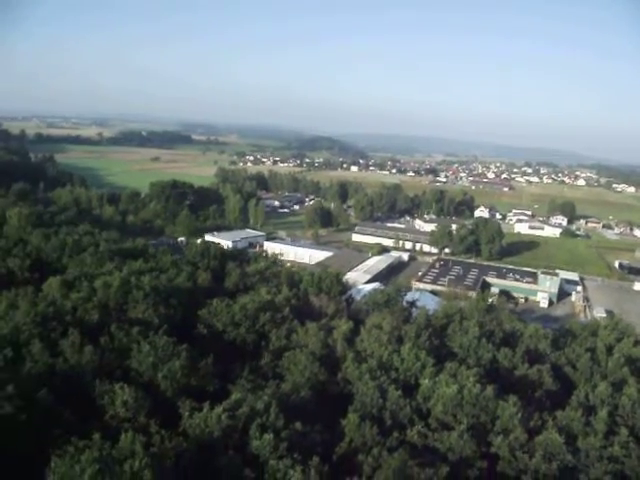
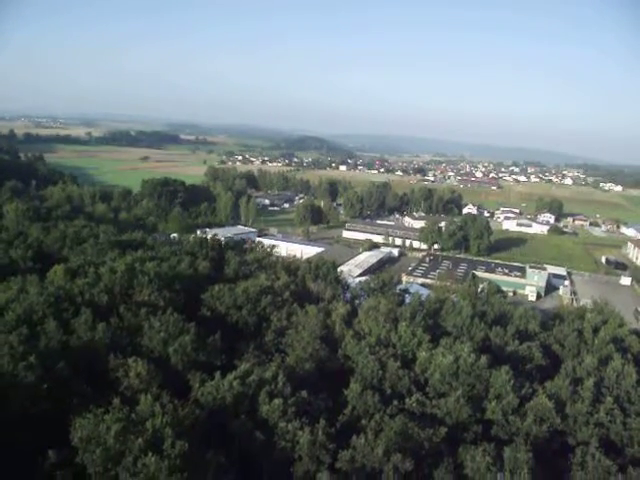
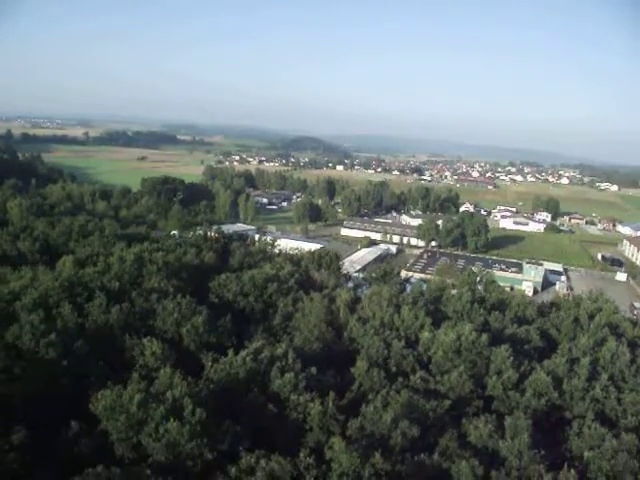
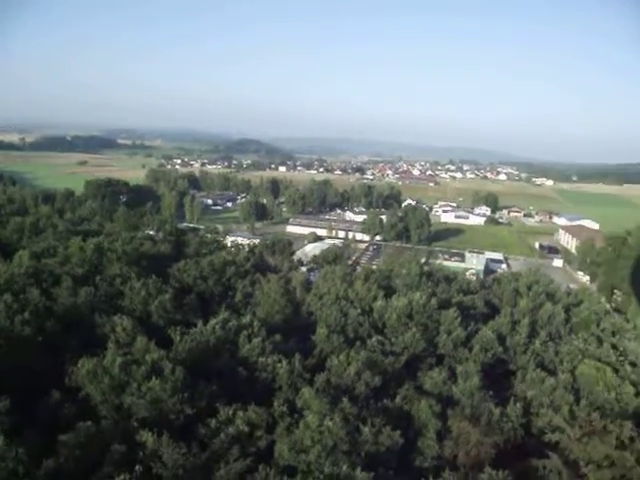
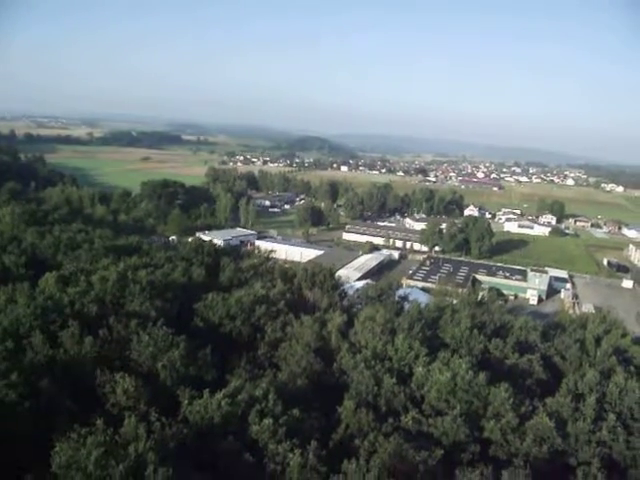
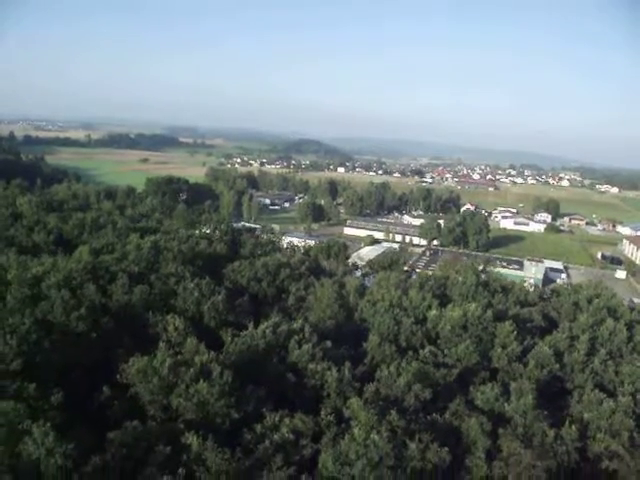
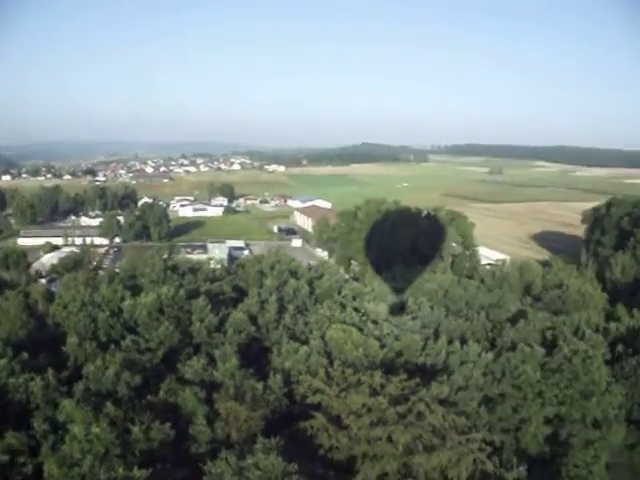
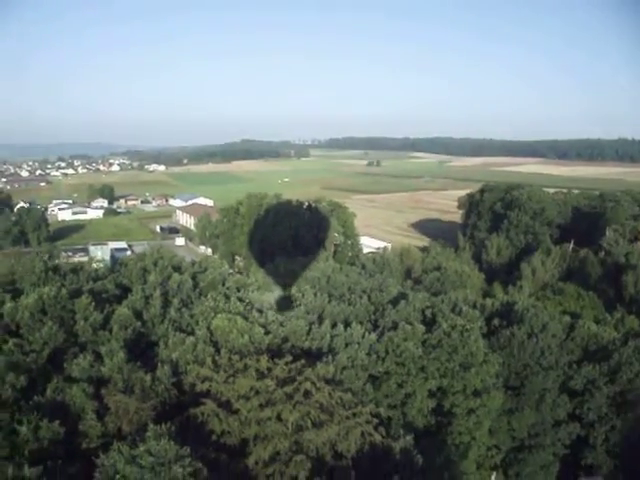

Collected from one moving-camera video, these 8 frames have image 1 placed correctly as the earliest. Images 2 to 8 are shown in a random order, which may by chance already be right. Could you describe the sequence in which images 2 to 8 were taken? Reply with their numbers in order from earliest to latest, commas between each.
5, 2, 3, 6, 4, 7, 8
